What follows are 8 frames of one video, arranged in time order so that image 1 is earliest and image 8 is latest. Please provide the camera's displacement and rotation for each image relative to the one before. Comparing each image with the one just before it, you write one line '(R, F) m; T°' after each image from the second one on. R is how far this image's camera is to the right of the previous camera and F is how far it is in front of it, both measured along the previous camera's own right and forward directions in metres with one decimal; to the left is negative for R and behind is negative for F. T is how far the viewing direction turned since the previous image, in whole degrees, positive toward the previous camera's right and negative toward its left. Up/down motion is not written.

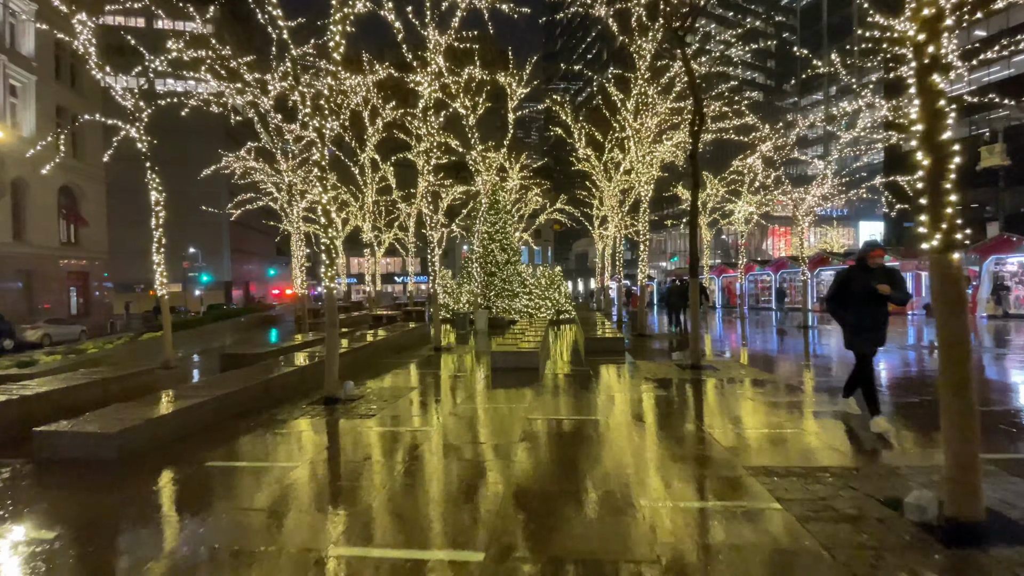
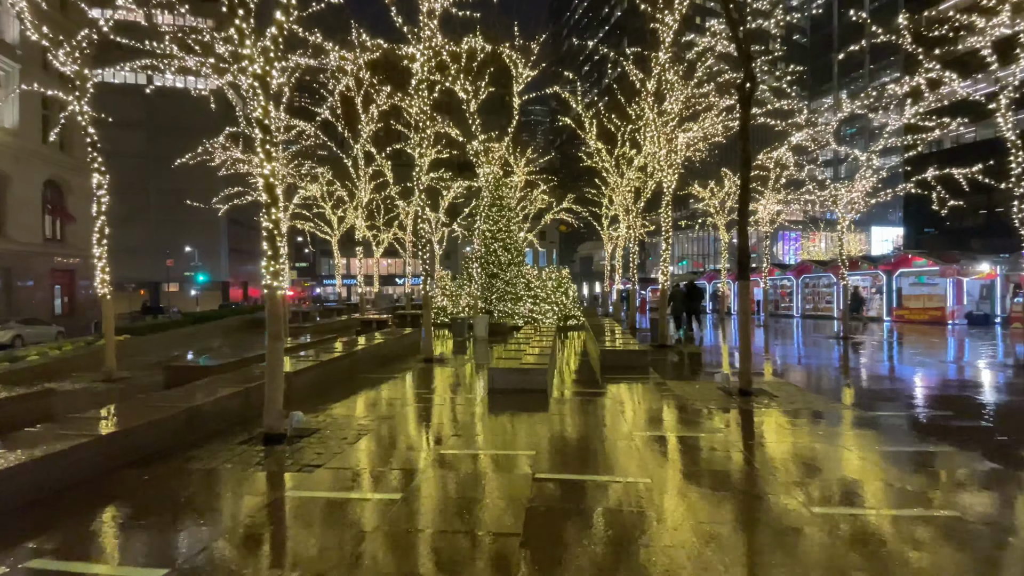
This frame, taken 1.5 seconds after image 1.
(0.0, +1.9) m; 0°
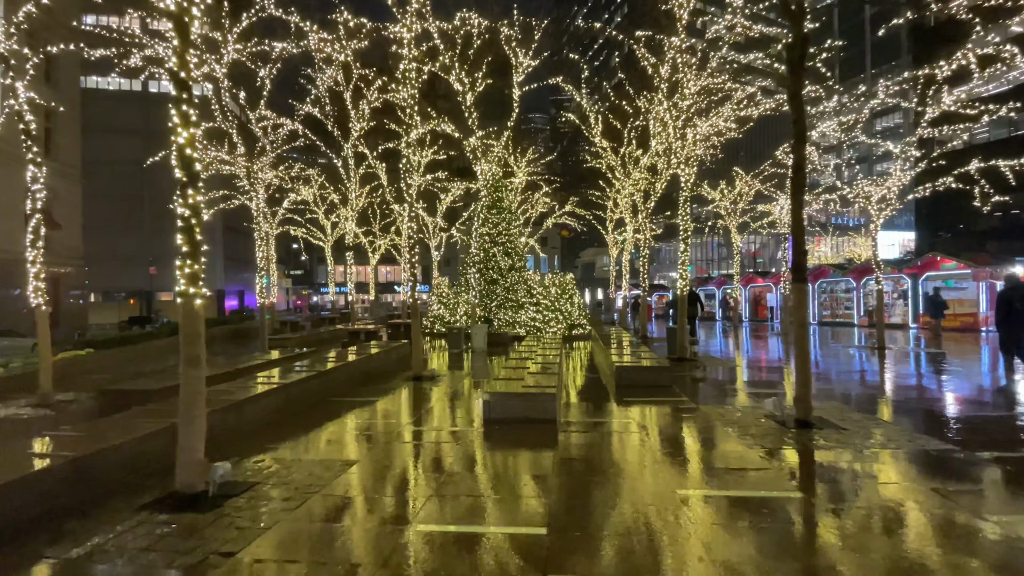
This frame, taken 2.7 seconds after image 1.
(0.0, +1.5) m; 0°
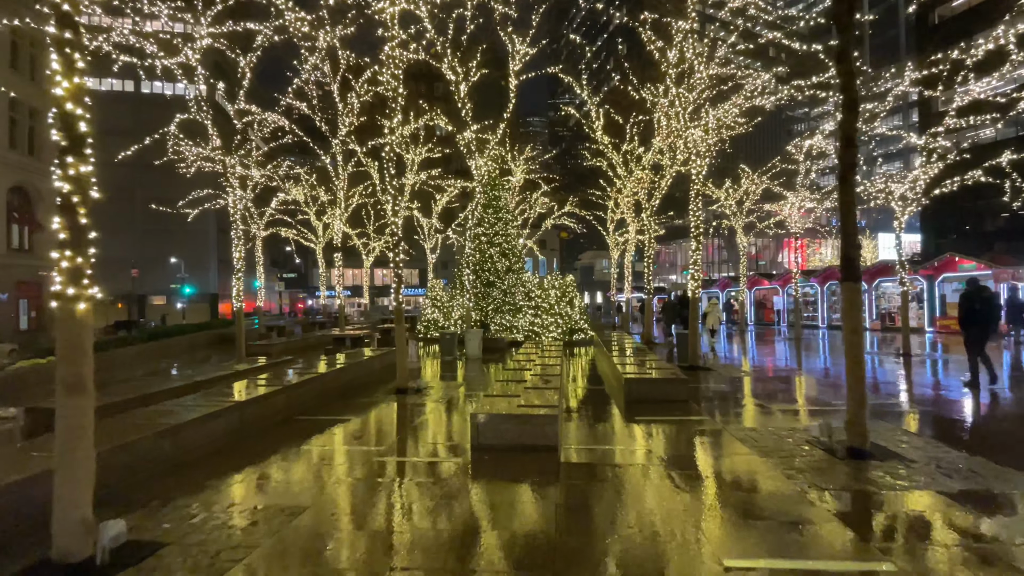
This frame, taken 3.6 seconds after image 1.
(+0.1, +1.1) m; 0°
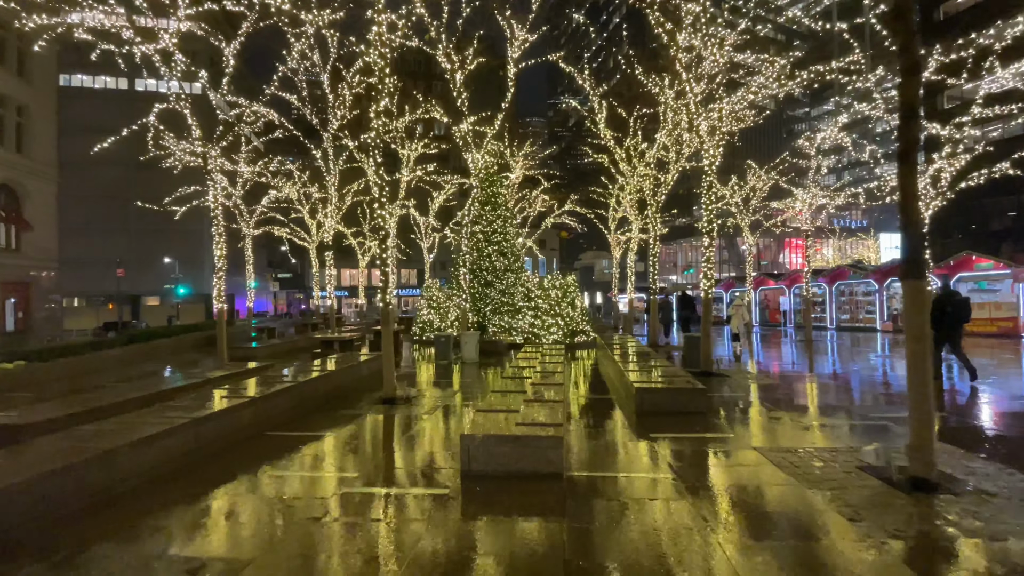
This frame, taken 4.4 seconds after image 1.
(0.0, +0.8) m; 0°
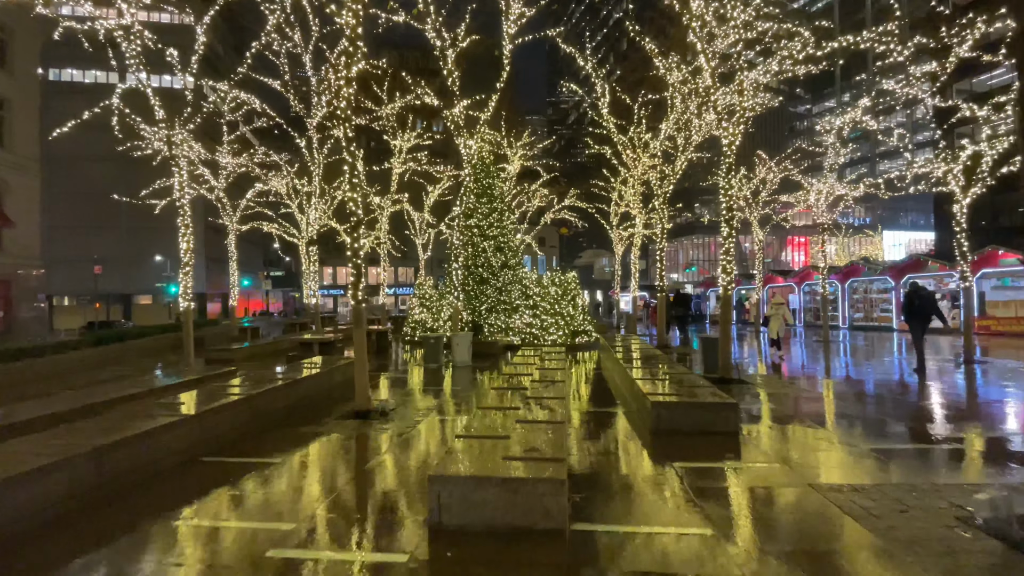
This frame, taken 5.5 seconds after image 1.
(+0.1, +1.2) m; 0°
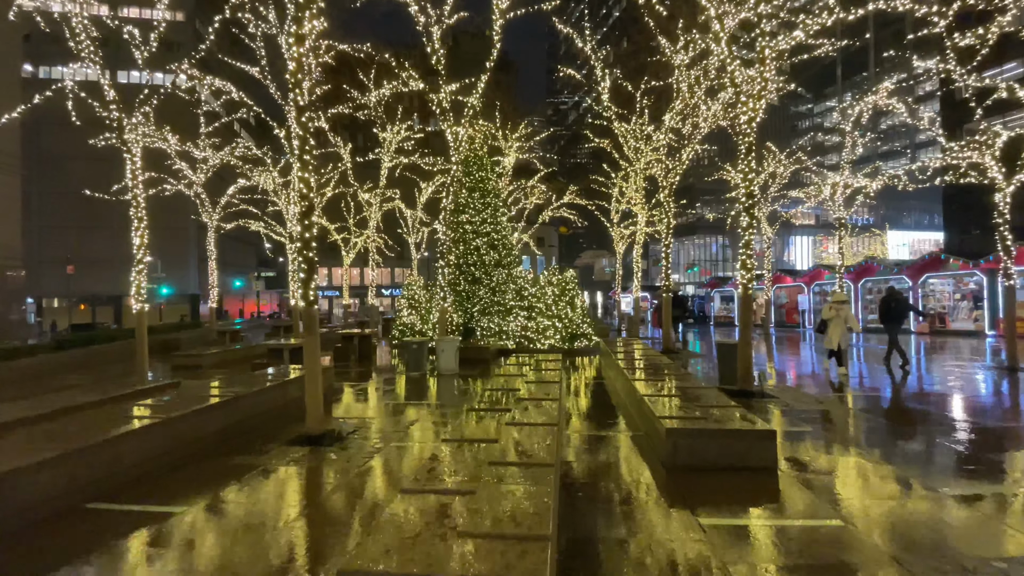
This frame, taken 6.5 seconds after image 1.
(+0.2, +1.2) m; 0°
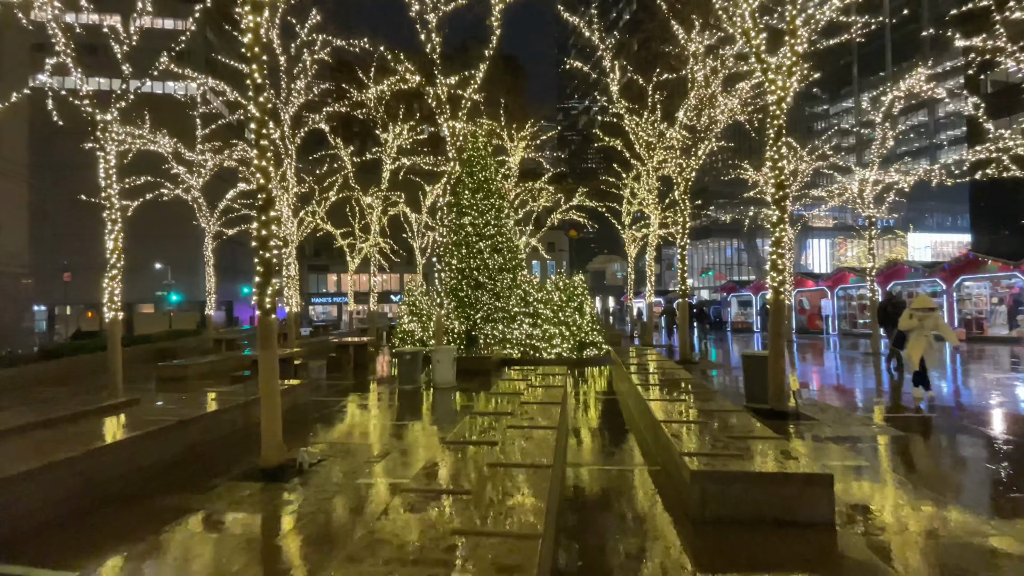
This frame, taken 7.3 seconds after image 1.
(+0.2, +0.9) m; -1°
